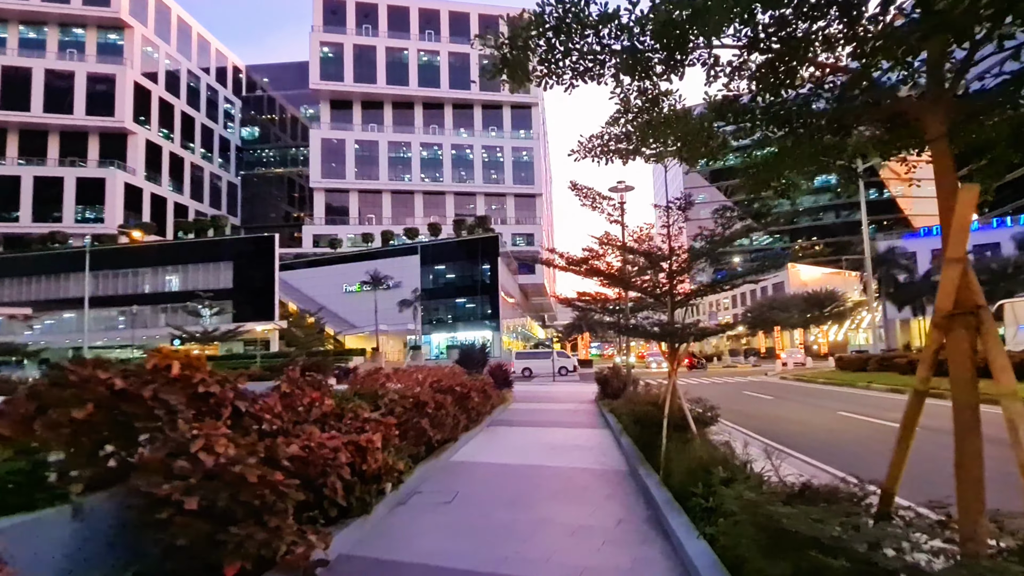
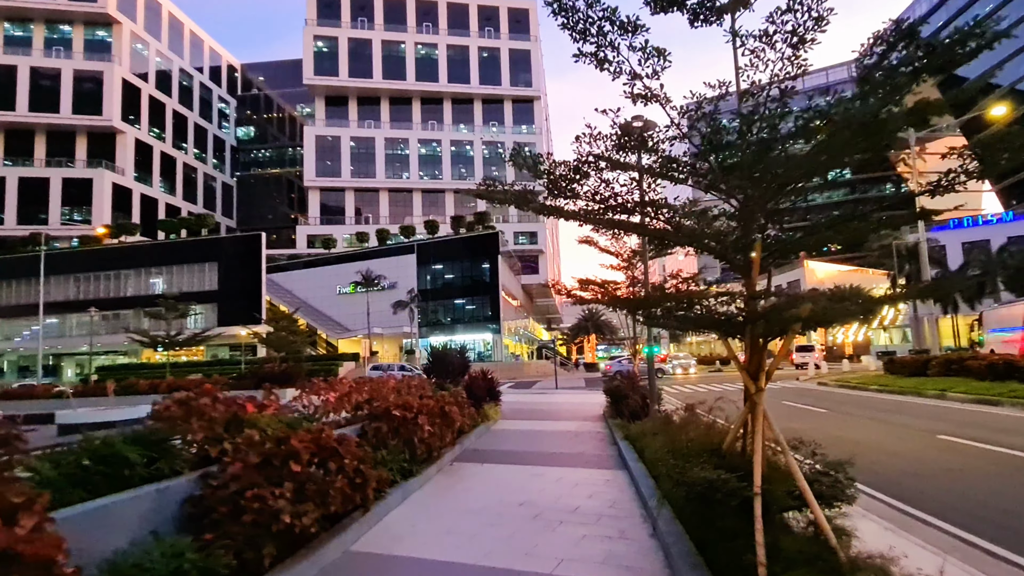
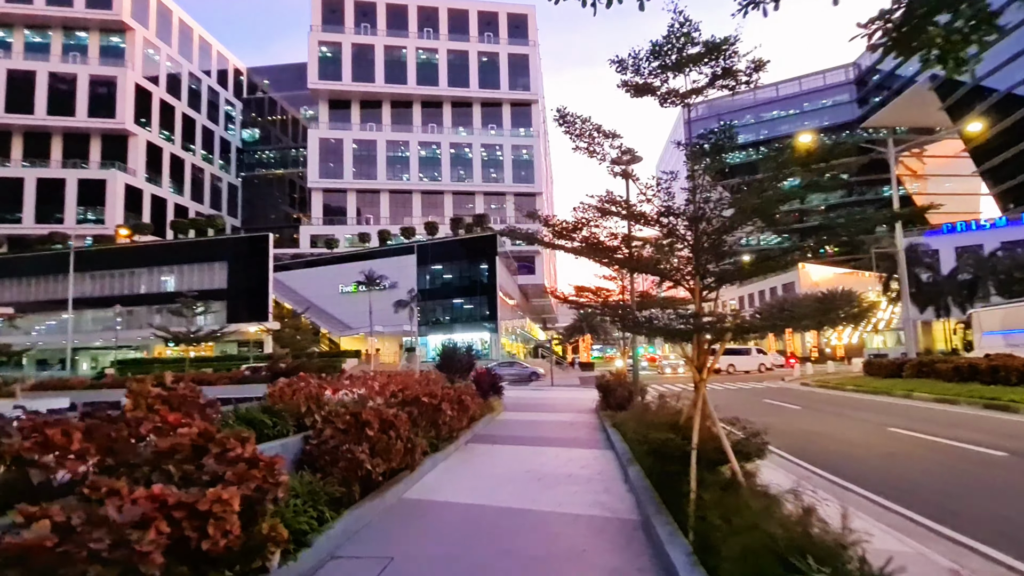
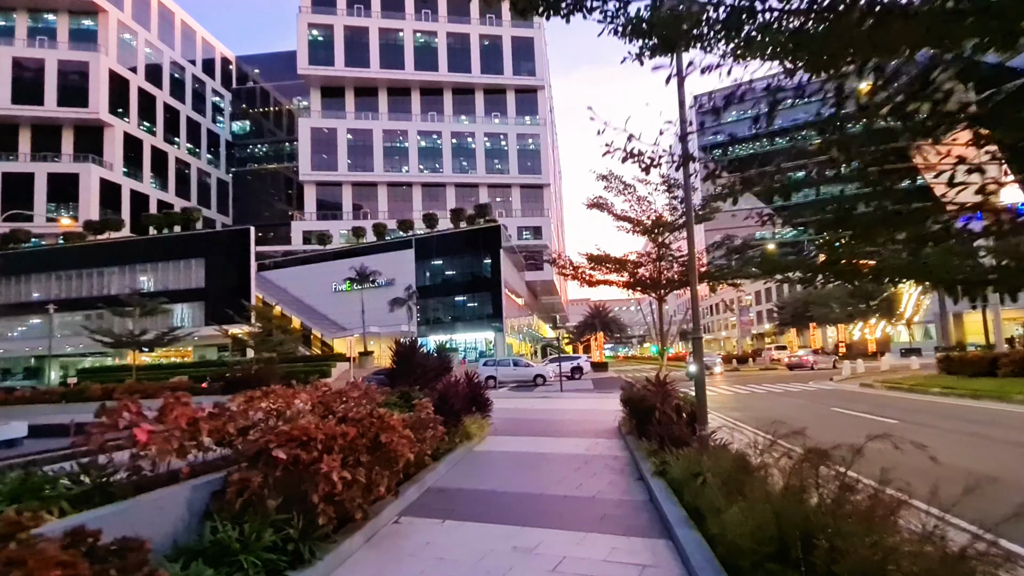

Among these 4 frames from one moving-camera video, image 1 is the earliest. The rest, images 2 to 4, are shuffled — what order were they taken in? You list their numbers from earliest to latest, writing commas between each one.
3, 2, 4
